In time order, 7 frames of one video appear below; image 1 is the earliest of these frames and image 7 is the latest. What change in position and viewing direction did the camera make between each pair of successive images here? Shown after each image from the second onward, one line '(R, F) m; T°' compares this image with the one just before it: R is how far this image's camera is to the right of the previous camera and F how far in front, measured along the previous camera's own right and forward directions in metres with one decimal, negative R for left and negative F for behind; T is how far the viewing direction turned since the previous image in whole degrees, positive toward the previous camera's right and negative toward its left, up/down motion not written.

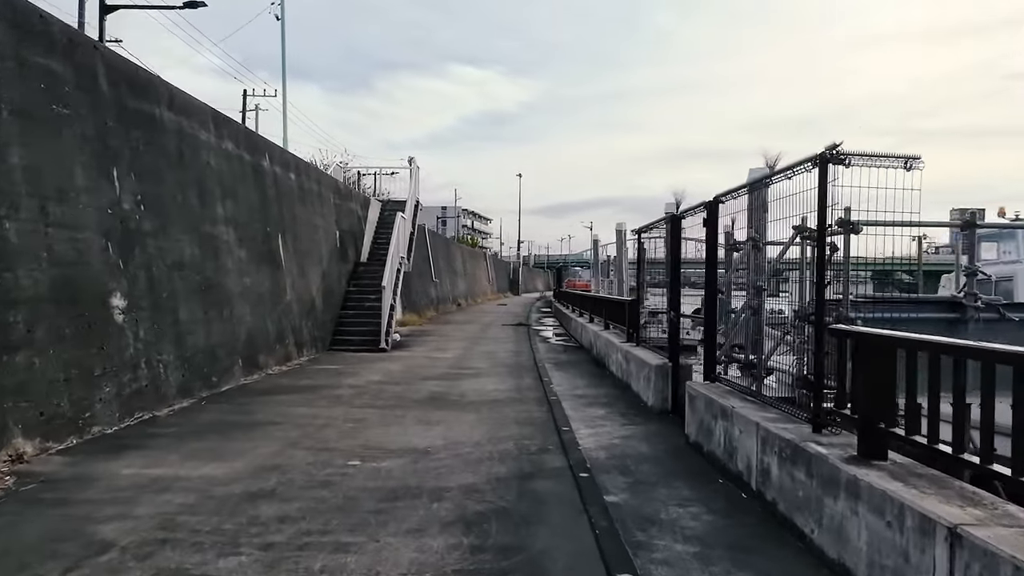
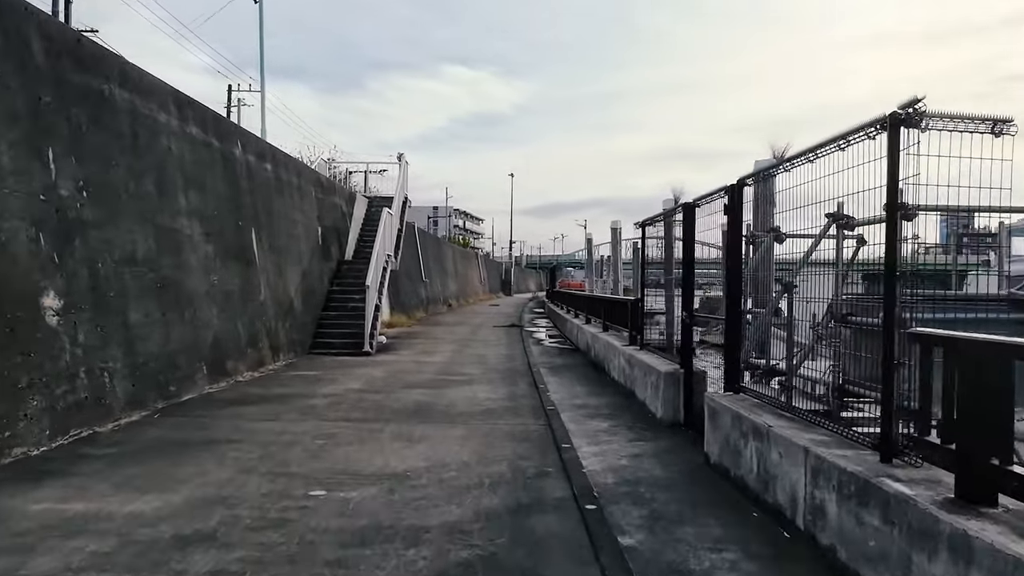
(0.0, +0.9) m; +1°
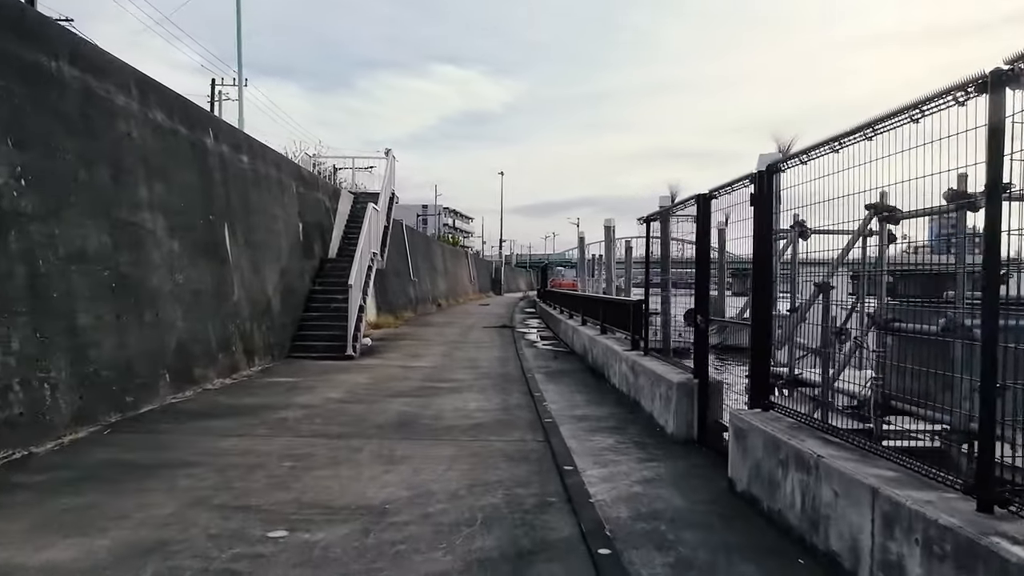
(0.0, +0.7) m; +1°
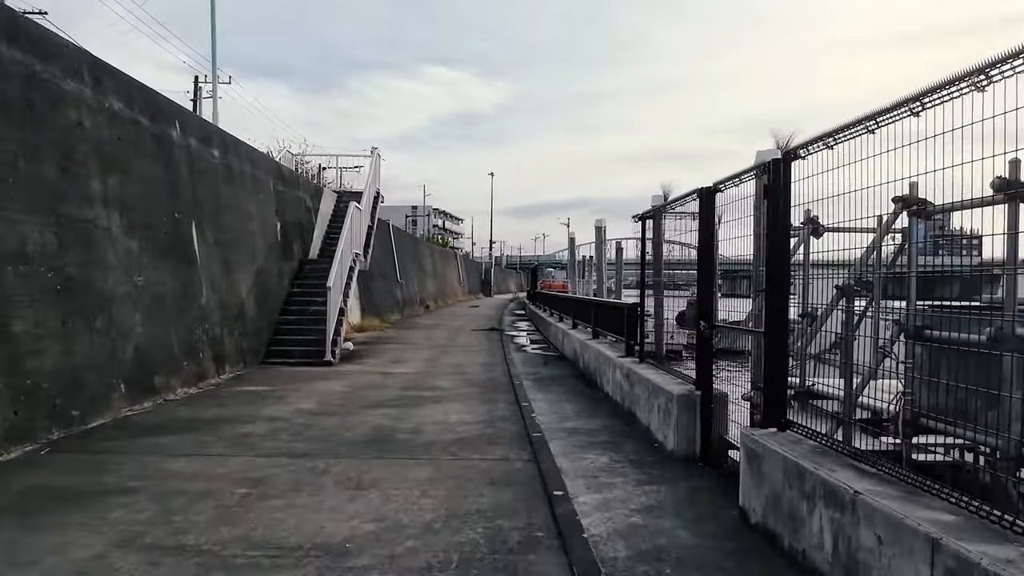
(0.0, +0.6) m; +1°
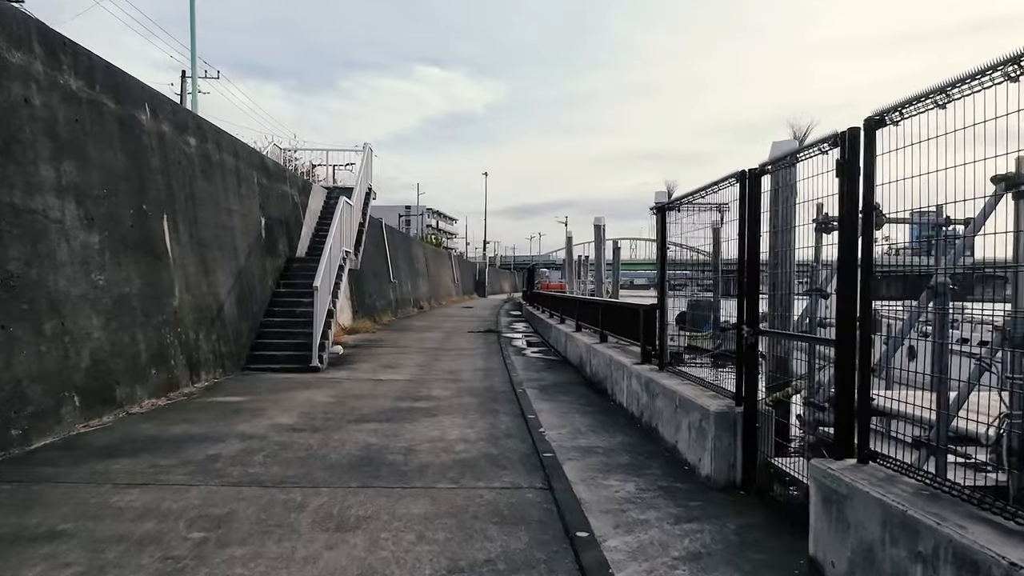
(-0.1, +0.8) m; 0°
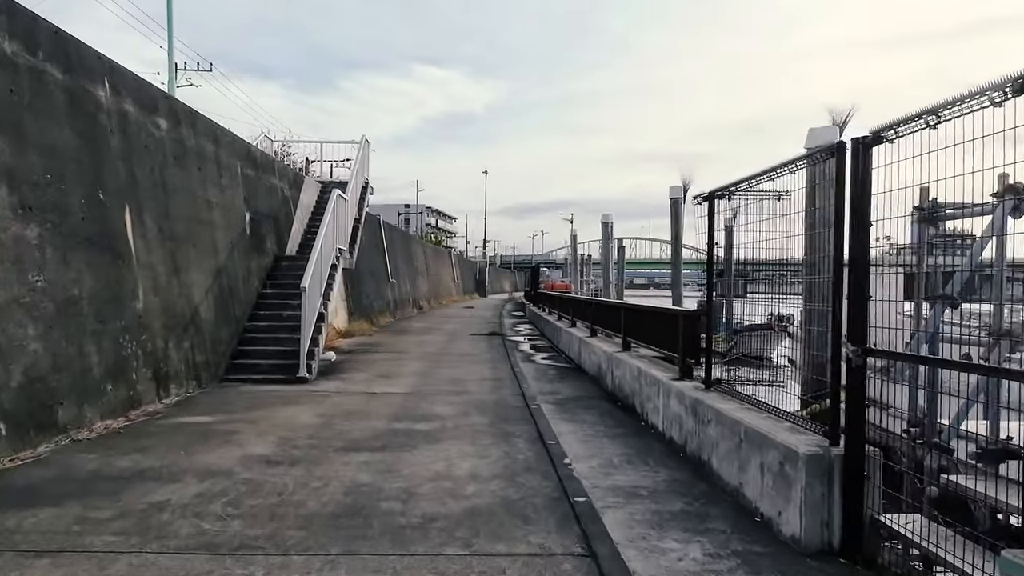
(-0.1, +1.2) m; 0°
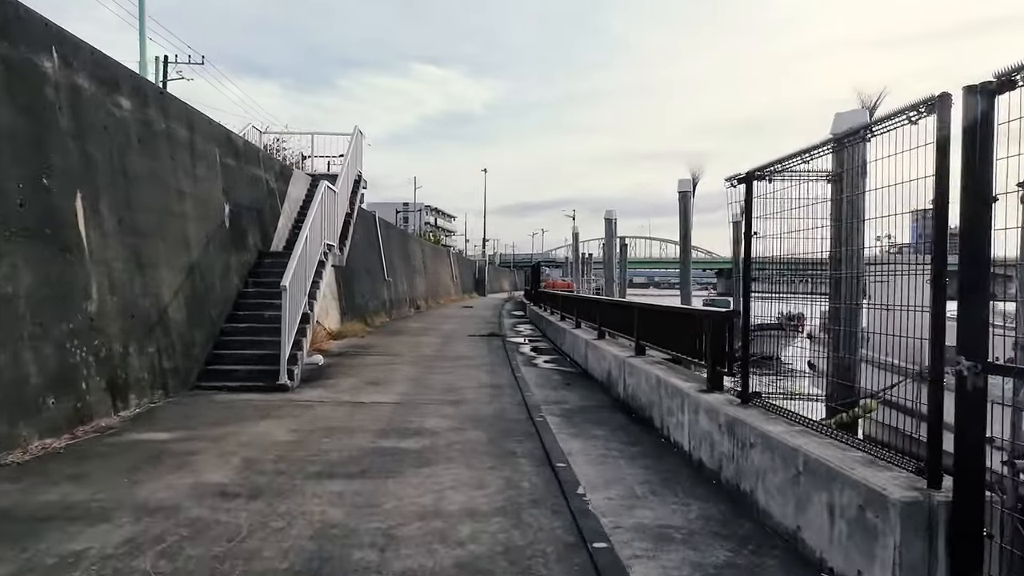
(0.0, +0.9) m; 0°
